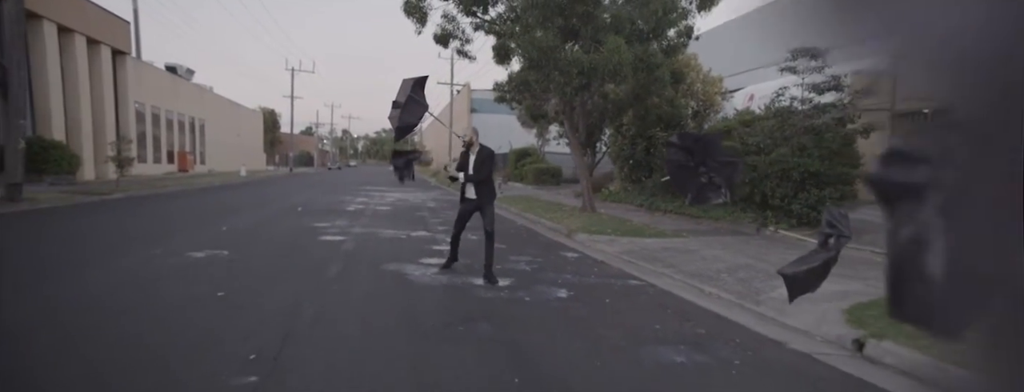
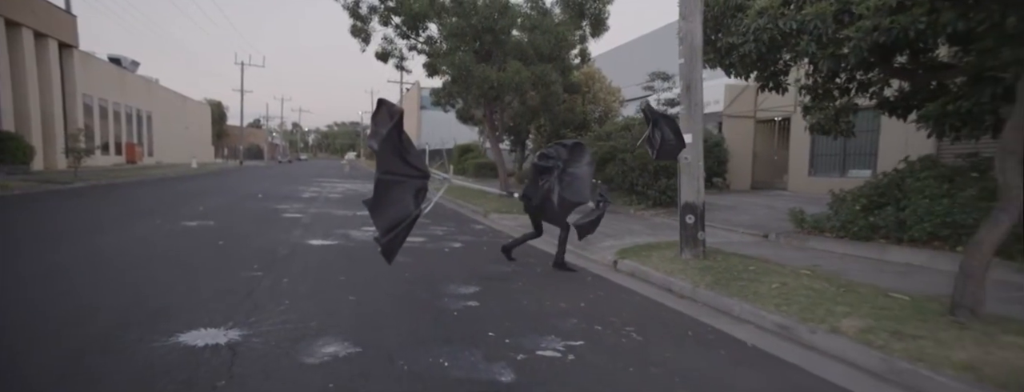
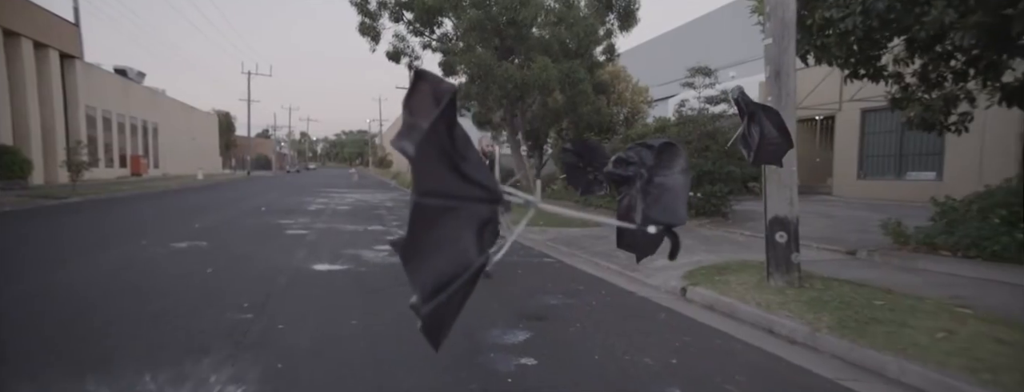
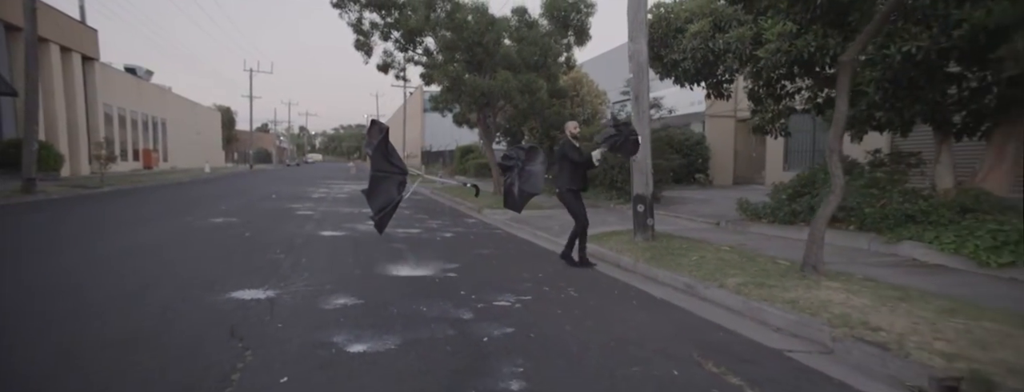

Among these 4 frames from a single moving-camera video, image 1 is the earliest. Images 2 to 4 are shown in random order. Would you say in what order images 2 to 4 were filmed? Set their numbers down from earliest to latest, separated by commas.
3, 2, 4
